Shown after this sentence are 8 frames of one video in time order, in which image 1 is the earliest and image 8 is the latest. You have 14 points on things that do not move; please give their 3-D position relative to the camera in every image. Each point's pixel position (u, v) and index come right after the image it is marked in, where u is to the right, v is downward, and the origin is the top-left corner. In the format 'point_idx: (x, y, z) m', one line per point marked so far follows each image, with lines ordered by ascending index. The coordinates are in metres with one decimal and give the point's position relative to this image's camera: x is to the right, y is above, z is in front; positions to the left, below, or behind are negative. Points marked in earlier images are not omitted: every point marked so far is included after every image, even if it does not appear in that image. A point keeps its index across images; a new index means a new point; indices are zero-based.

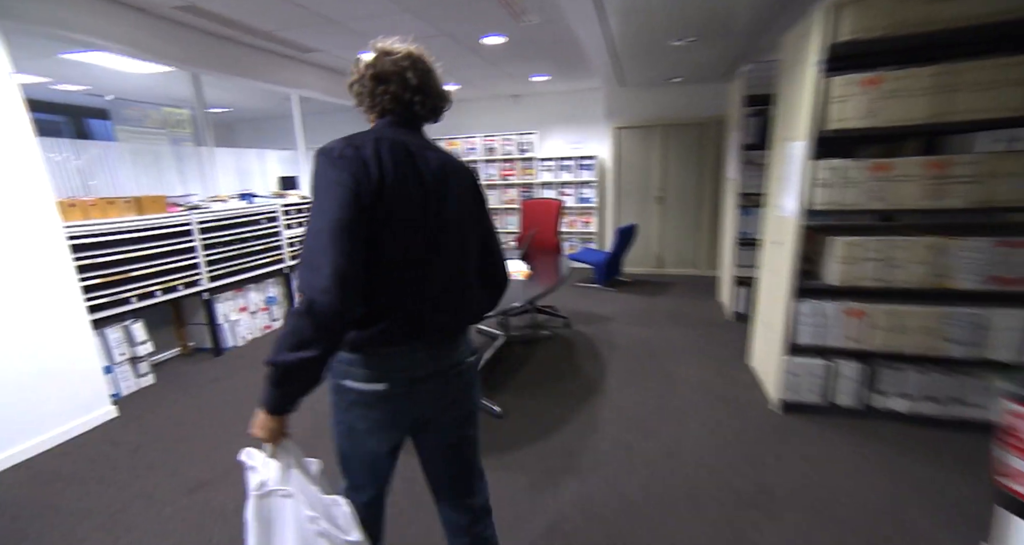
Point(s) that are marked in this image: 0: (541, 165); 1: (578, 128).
0: (+0.4, +1.4, +5.9) m
1: (+0.9, +1.9, +6.0) m
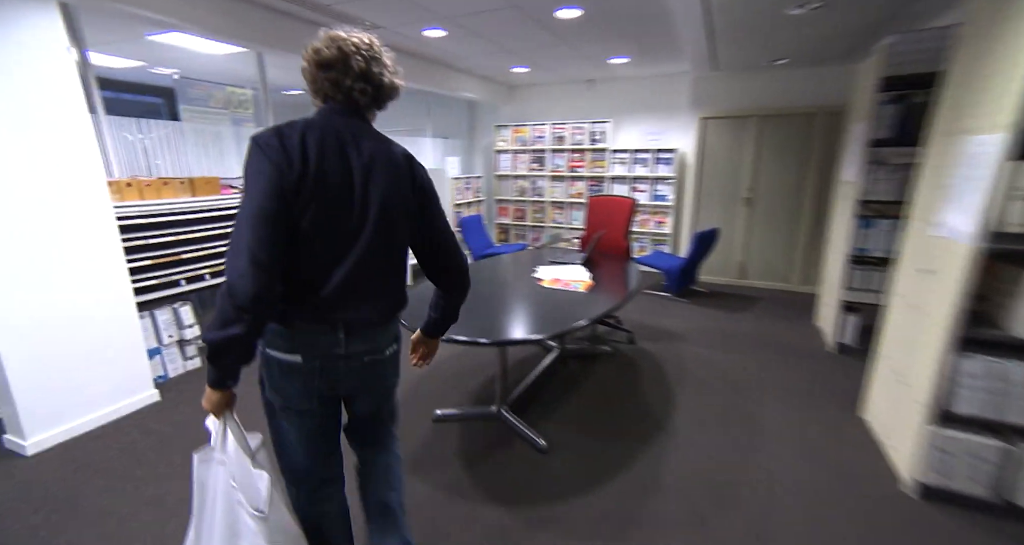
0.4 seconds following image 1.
0: (+1.2, +1.4, +5.4) m
1: (+1.7, +1.8, +5.4) m
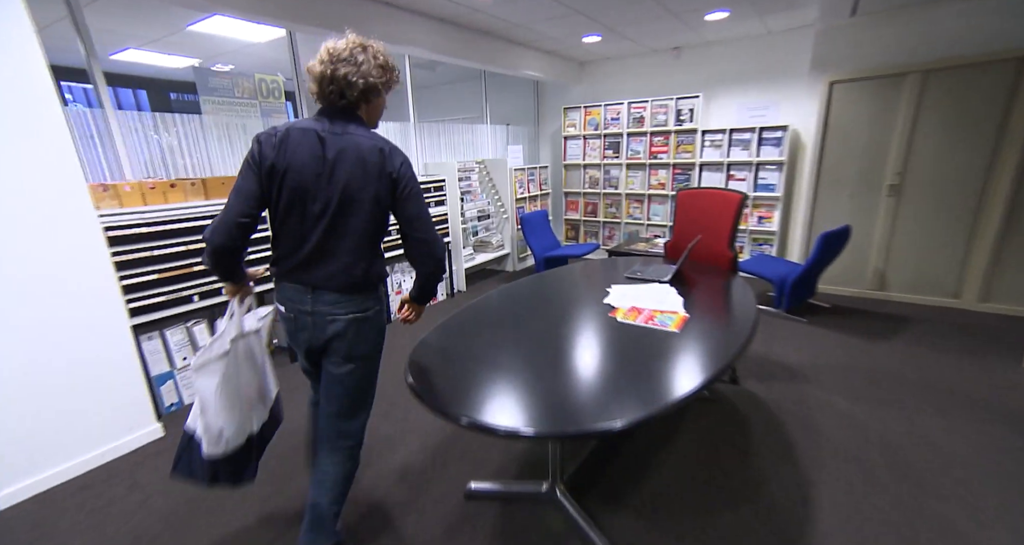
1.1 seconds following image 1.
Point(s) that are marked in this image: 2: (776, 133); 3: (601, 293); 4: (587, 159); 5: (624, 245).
0: (+1.9, +1.3, +4.5) m
1: (+2.4, +1.8, +4.4) m
2: (+2.4, +1.3, +4.2) m
3: (+0.4, -0.1, +2.2) m
4: (+0.9, +1.3, +5.3) m
5: (+1.1, +0.3, +4.5) m
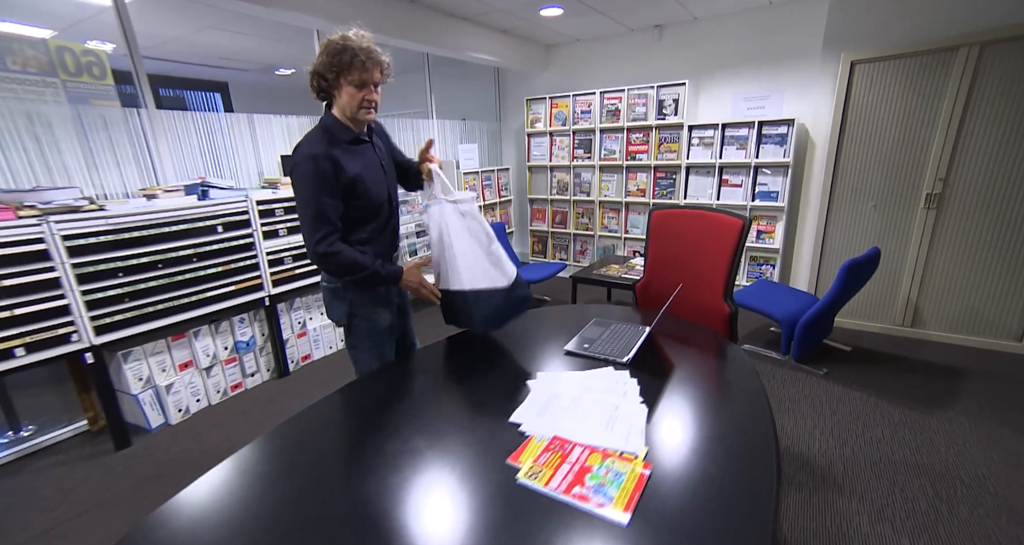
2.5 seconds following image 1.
0: (+1.5, +1.1, +3.7) m
1: (+2.0, +1.6, +3.6) m
2: (+2.0, +1.1, +3.4) m
3: (0.0, -0.3, +1.4) m
4: (+0.4, +1.1, +4.4) m
5: (+0.7, +0.1, +3.7) m
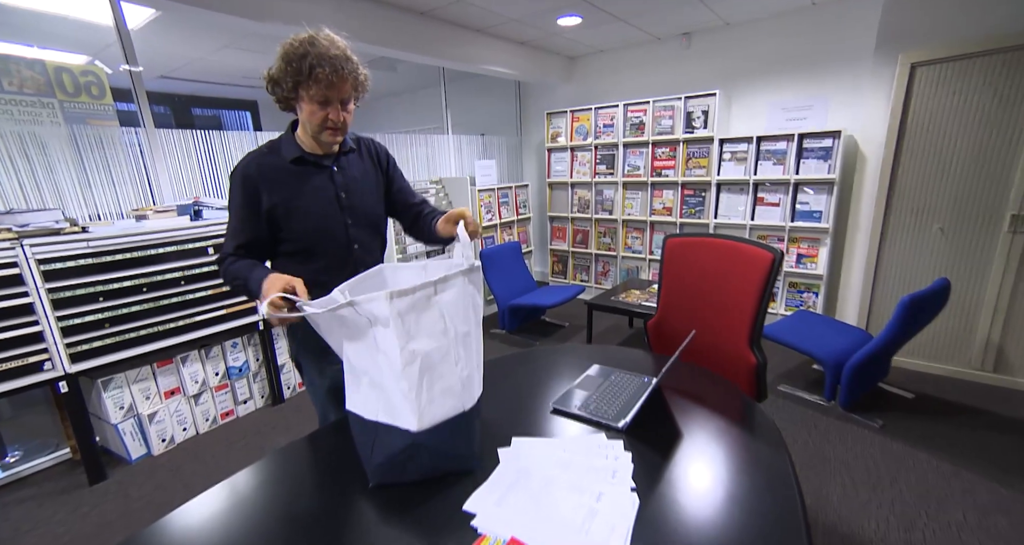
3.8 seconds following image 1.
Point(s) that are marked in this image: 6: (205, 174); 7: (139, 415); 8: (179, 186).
0: (+1.6, +0.9, +3.4) m
1: (+2.1, +1.4, +3.3) m
2: (+2.0, +0.9, +3.0) m
3: (0.0, -0.4, +1.2) m
4: (+0.6, +0.9, +4.2) m
5: (+0.8, -0.1, +3.4) m
6: (-1.8, +0.6, +2.7) m
7: (-1.8, -0.7, +2.3) m
8: (-1.9, +0.5, +2.6) m
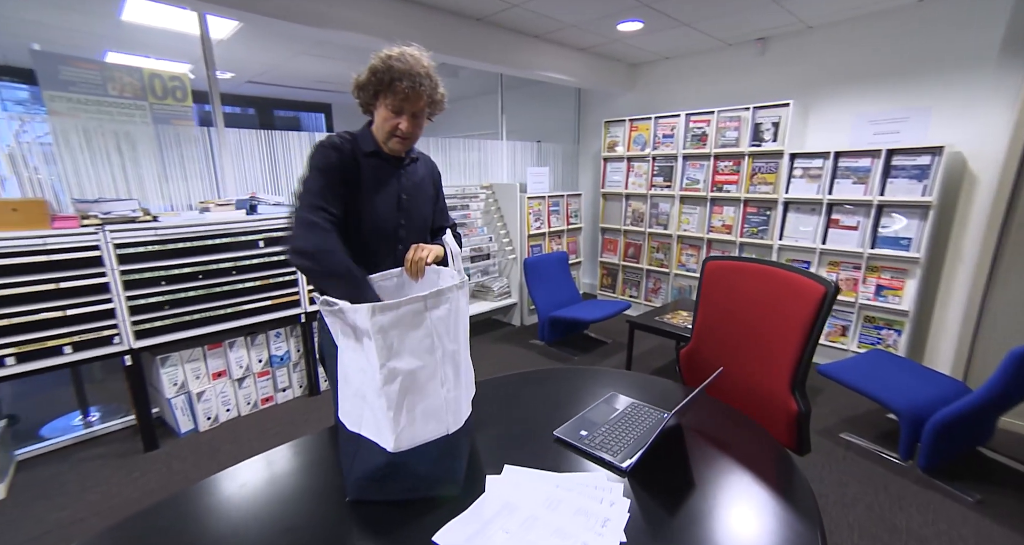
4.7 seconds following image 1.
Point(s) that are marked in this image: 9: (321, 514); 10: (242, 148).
0: (+1.9, +0.7, +3.1) m
1: (+2.5, +1.2, +2.9) m
2: (+2.3, +0.7, +2.7) m
3: (0.0, -0.4, +1.1) m
4: (+1.0, +0.7, +4.1) m
5: (+1.1, -0.3, +3.2) m
6: (-1.5, +0.6, +2.8) m
7: (-1.7, -0.6, +2.4) m
8: (-1.6, +0.5, +2.8) m
9: (-0.4, -0.5, +0.9) m
10: (-1.6, +0.7, +2.7) m
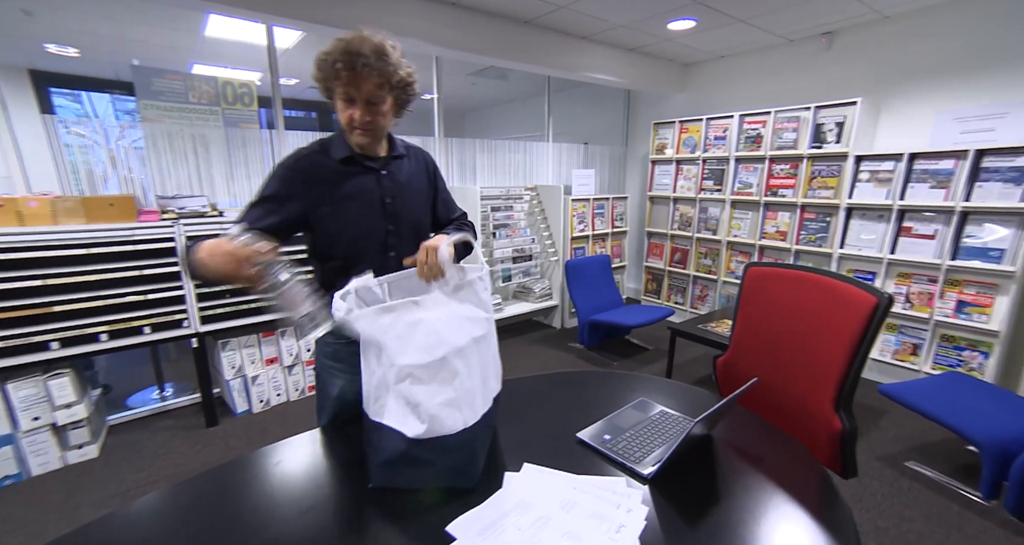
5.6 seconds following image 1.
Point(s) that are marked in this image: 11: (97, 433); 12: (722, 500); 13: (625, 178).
0: (+2.2, +0.7, +2.9) m
1: (+2.7, +1.1, +2.7) m
2: (+2.6, +0.6, +2.4) m
3: (0.0, -0.4, +1.1) m
4: (+1.4, +0.7, +3.9) m
5: (+1.3, -0.3, +3.1) m
6: (-1.3, +0.7, +3.0) m
7: (-1.5, -0.6, +2.6) m
8: (-1.4, +0.6, +2.9) m
9: (-0.4, -0.5, +1.0) m
10: (-1.3, +0.8, +2.9) m
11: (-2.1, -0.8, +2.3) m
12: (+0.4, -0.5, +1.0) m
13: (+1.2, +1.0, +4.8) m
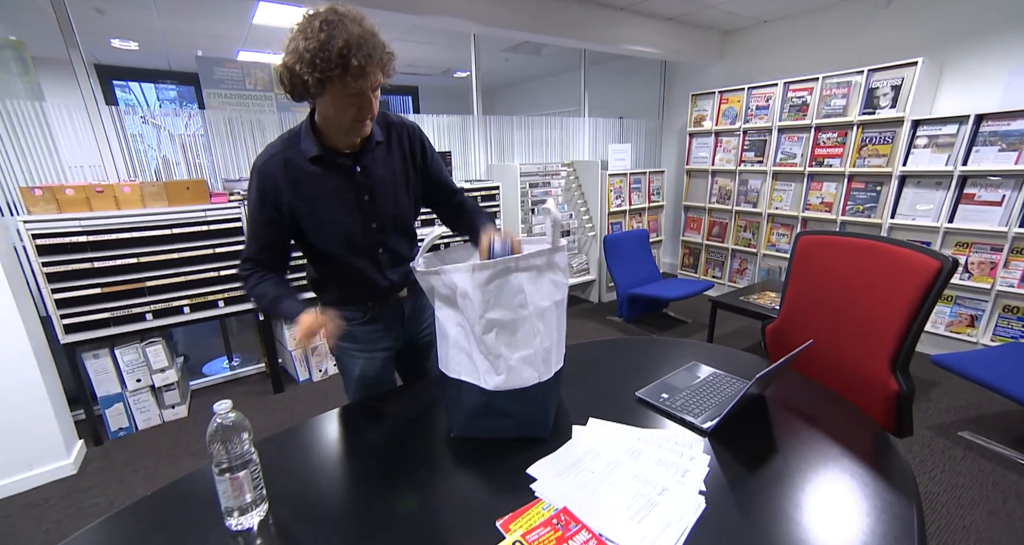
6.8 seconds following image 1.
0: (+2.5, +0.8, +2.8) m
1: (+3.0, +1.3, +2.6) m
2: (+2.8, +0.7, +2.3) m
3: (+0.2, -0.4, +1.2) m
4: (+1.7, +0.9, +3.9) m
5: (+1.6, -0.1, +3.1) m
6: (-1.0, +0.8, +3.1) m
7: (-1.3, -0.5, +2.8) m
8: (-1.1, +0.7, +3.0) m
9: (-0.2, -0.4, +1.1) m
10: (-1.1, +0.9, +3.0) m
11: (-1.8, -0.7, +2.5) m
12: (+0.6, -0.4, +1.0) m
13: (+1.5, +1.3, +4.7) m
